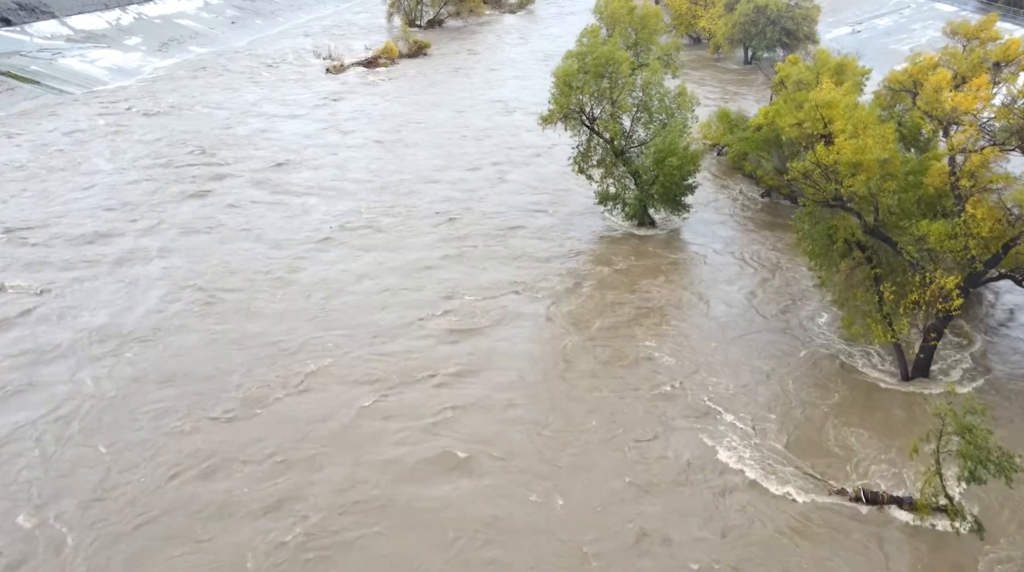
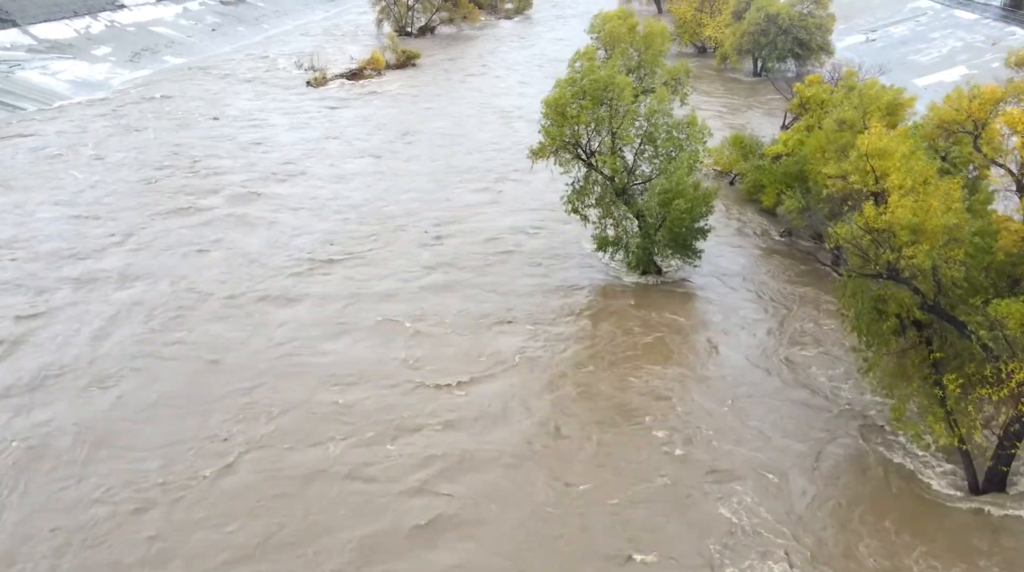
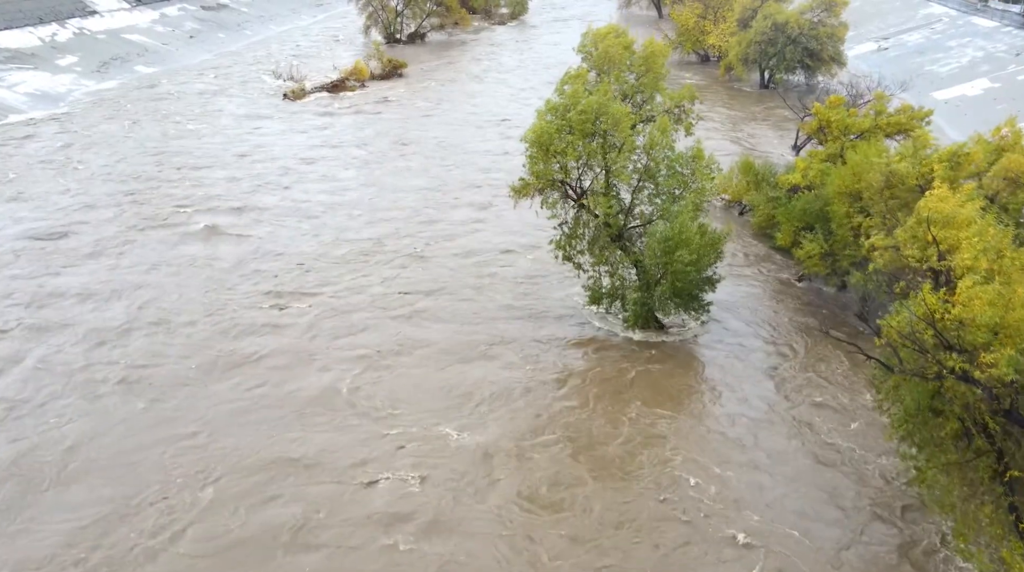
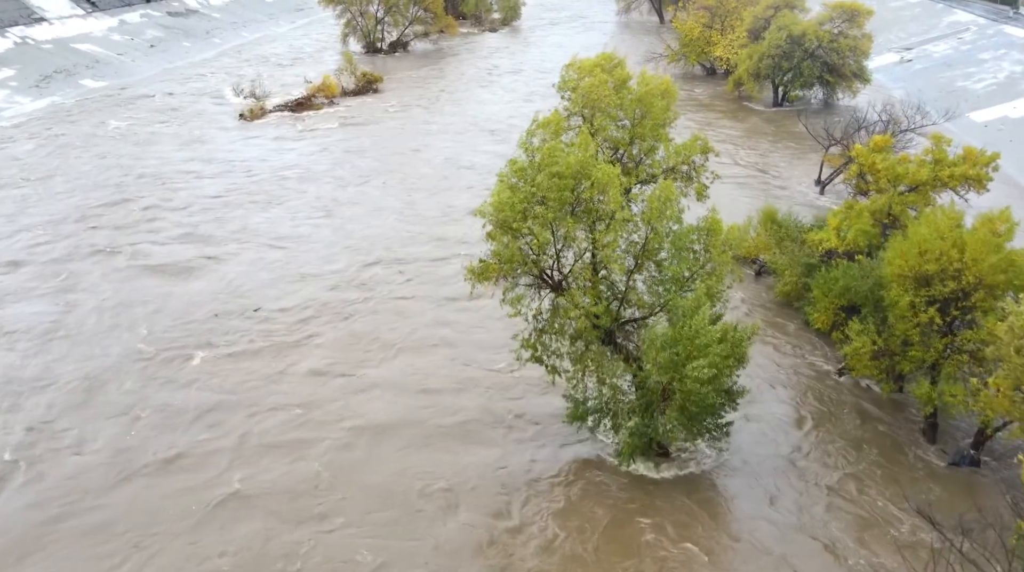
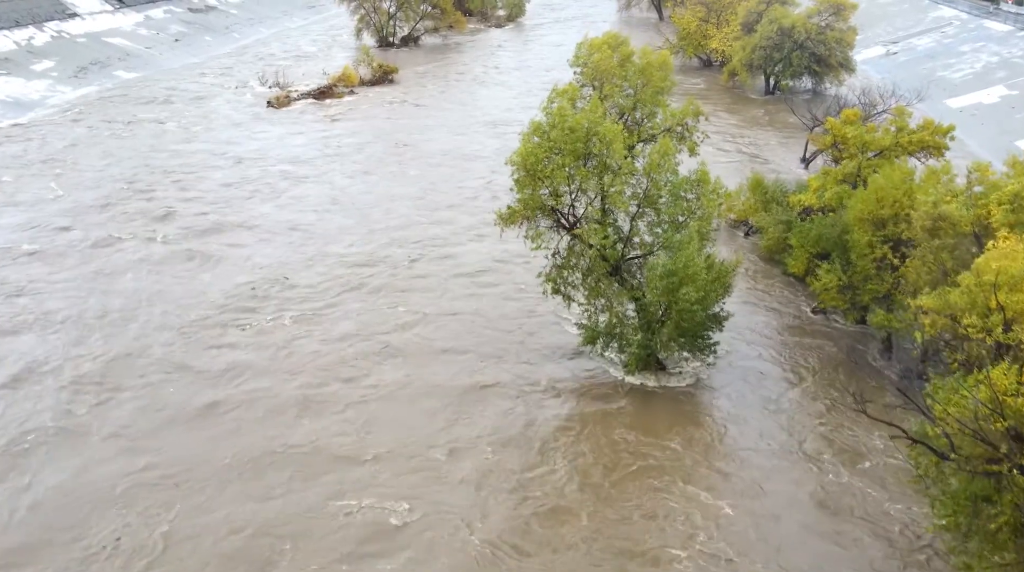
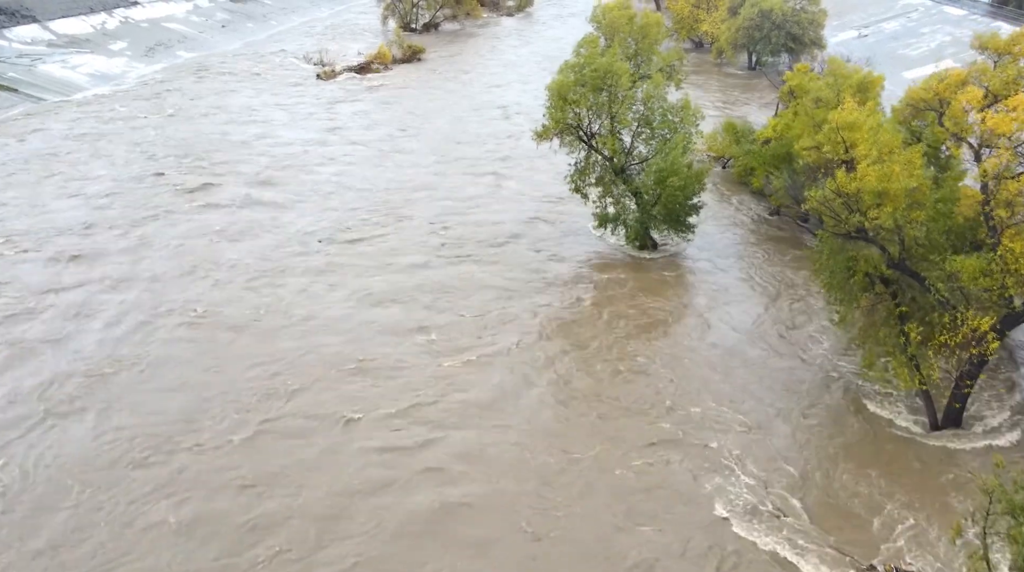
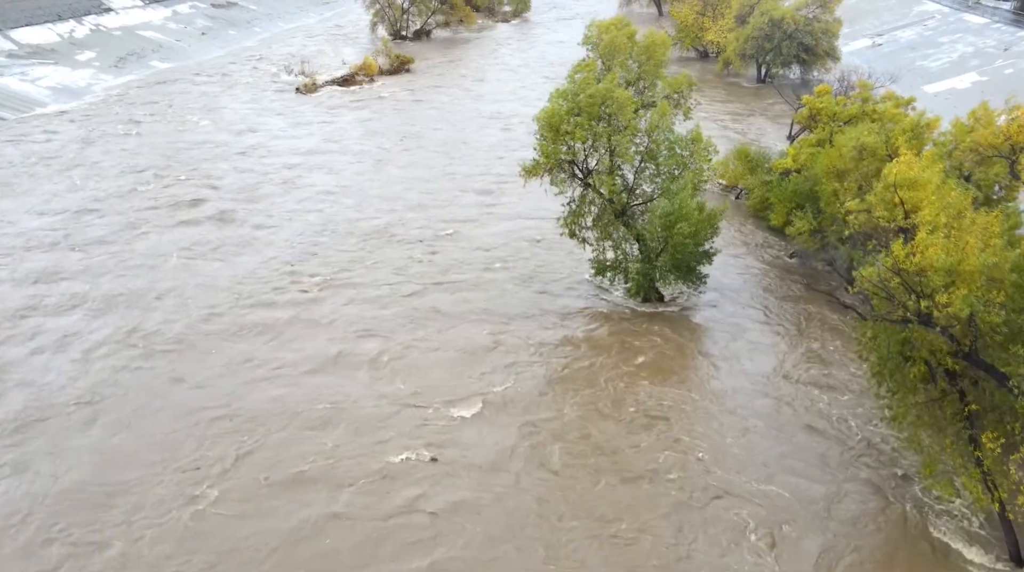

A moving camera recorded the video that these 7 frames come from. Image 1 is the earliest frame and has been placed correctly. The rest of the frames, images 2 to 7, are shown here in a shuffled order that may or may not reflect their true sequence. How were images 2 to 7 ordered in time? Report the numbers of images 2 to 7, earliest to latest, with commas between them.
6, 2, 7, 3, 5, 4
